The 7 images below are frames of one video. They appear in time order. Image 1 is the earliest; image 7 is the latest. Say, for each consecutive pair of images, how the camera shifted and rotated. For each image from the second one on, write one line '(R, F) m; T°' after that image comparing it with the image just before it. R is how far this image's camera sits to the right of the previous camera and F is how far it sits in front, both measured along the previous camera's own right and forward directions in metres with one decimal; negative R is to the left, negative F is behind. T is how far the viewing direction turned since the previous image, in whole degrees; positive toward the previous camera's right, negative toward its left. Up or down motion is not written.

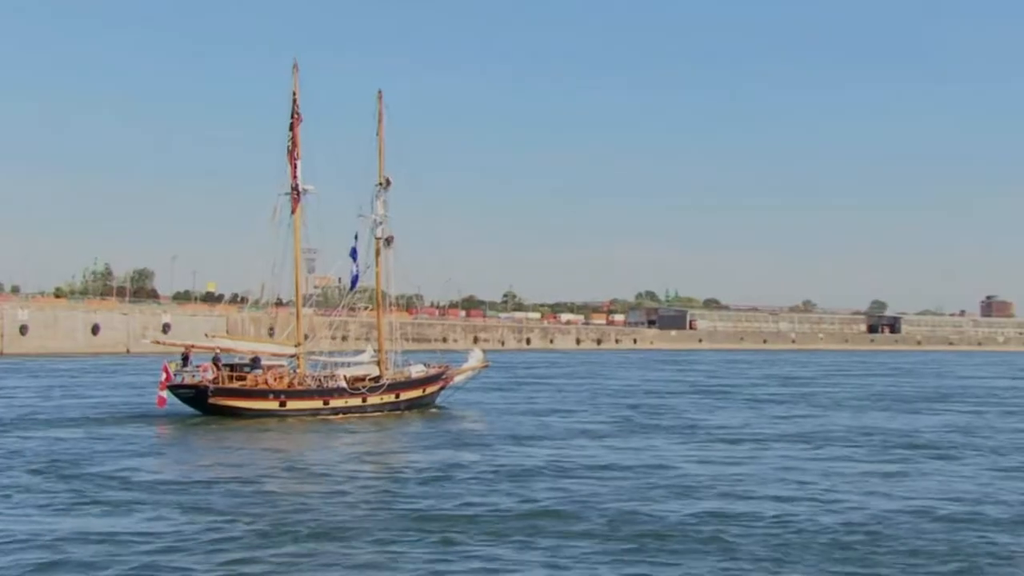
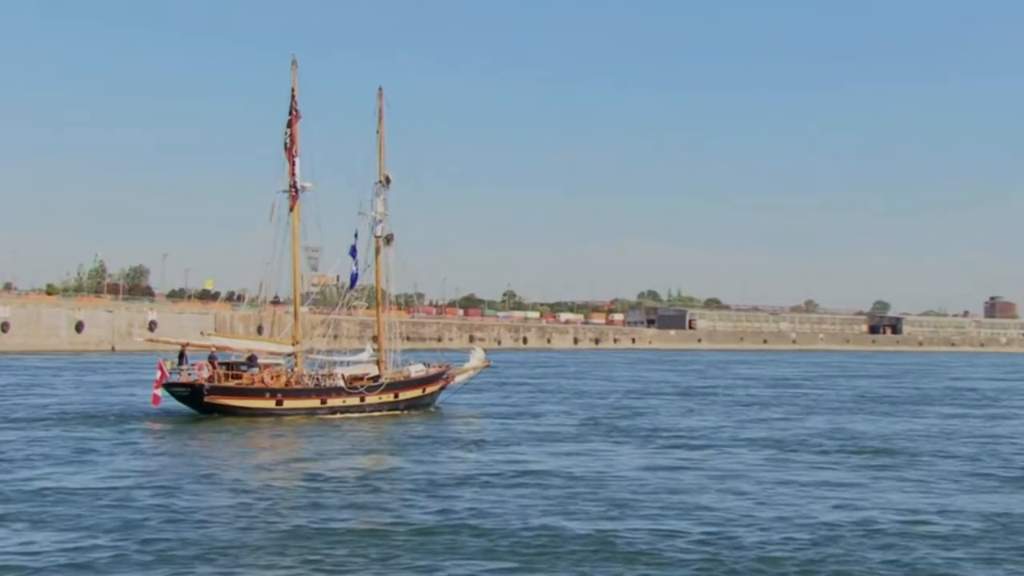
(+1.3, +1.6) m; 0°
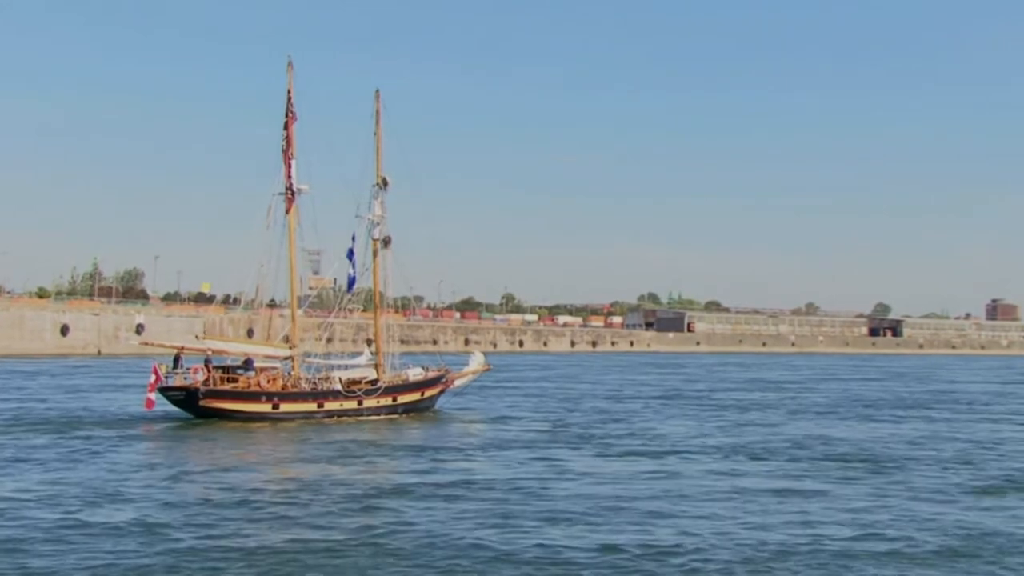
(+1.1, +1.3) m; 0°
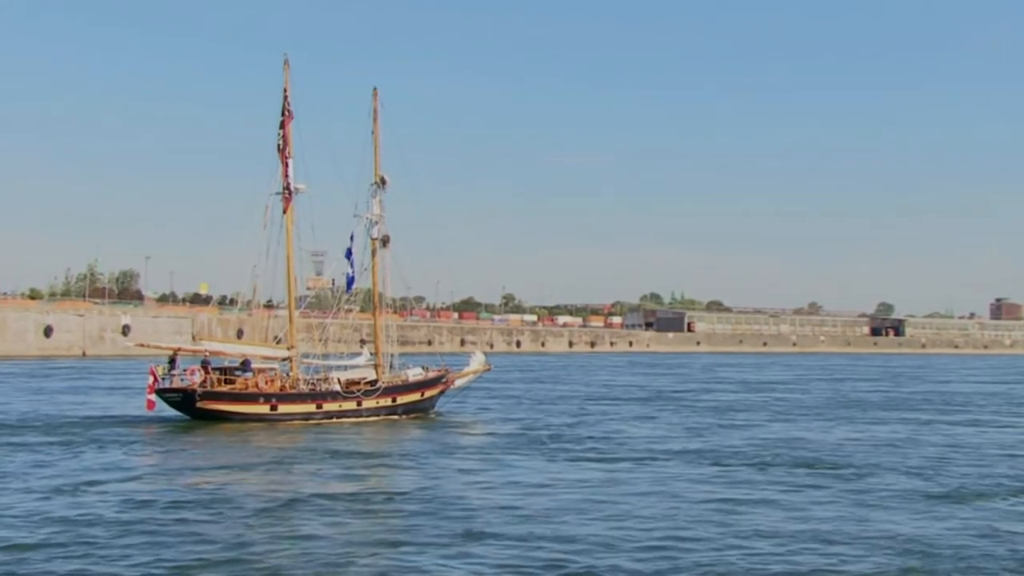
(+1.3, +1.6) m; 0°
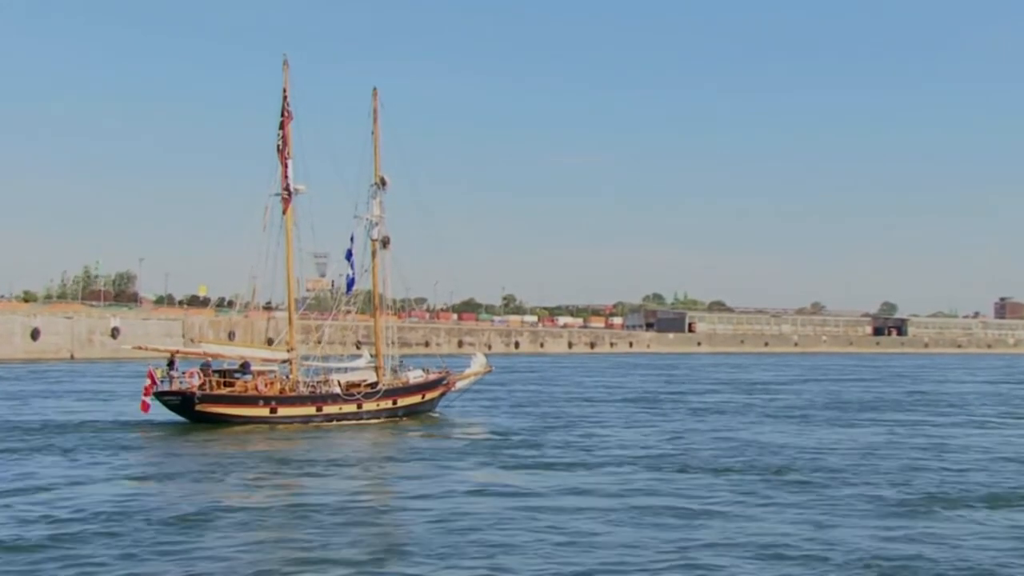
(+1.1, +1.2) m; 0°
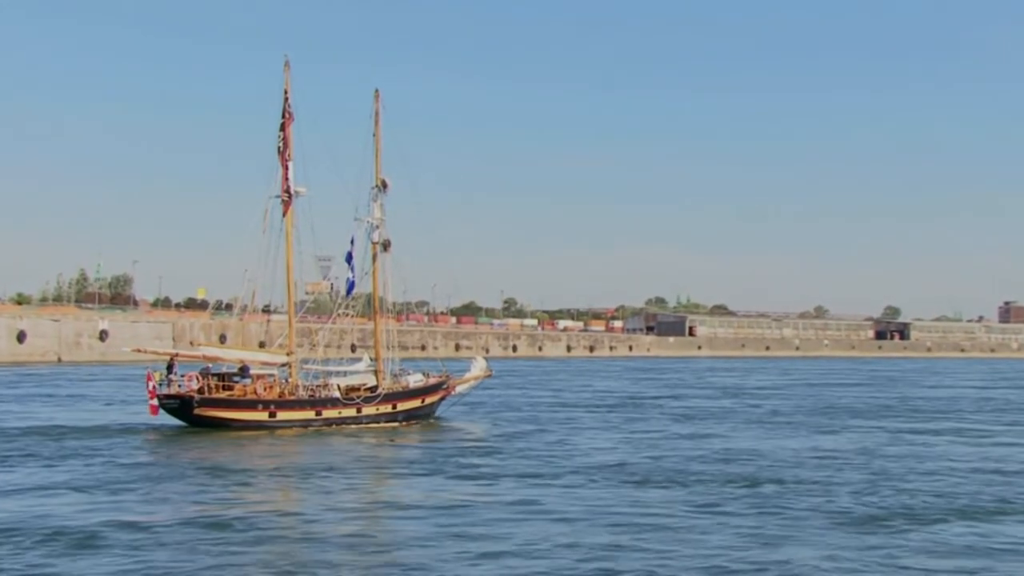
(+1.2, +1.3) m; 0°
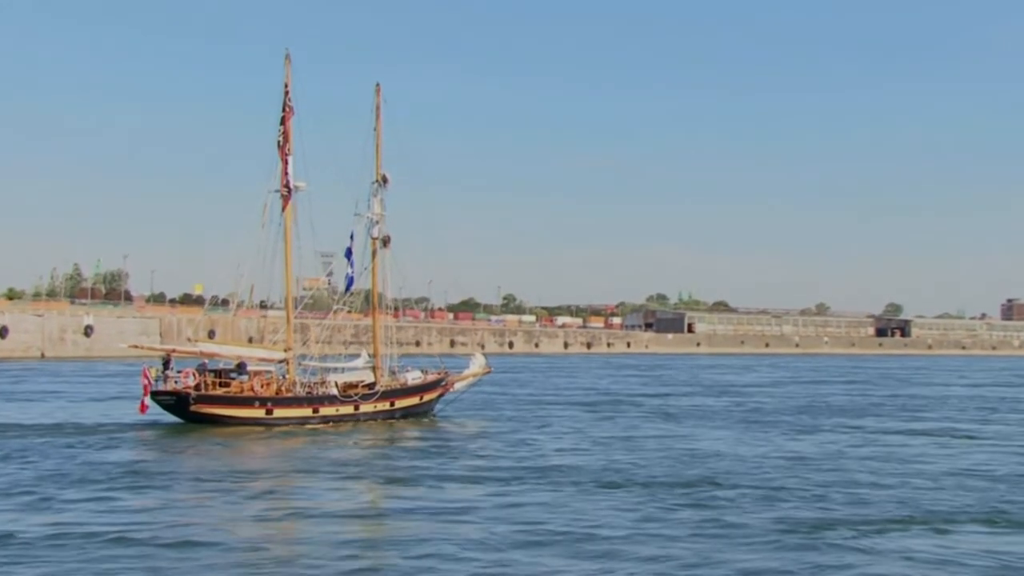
(+1.2, +1.4) m; 0°
